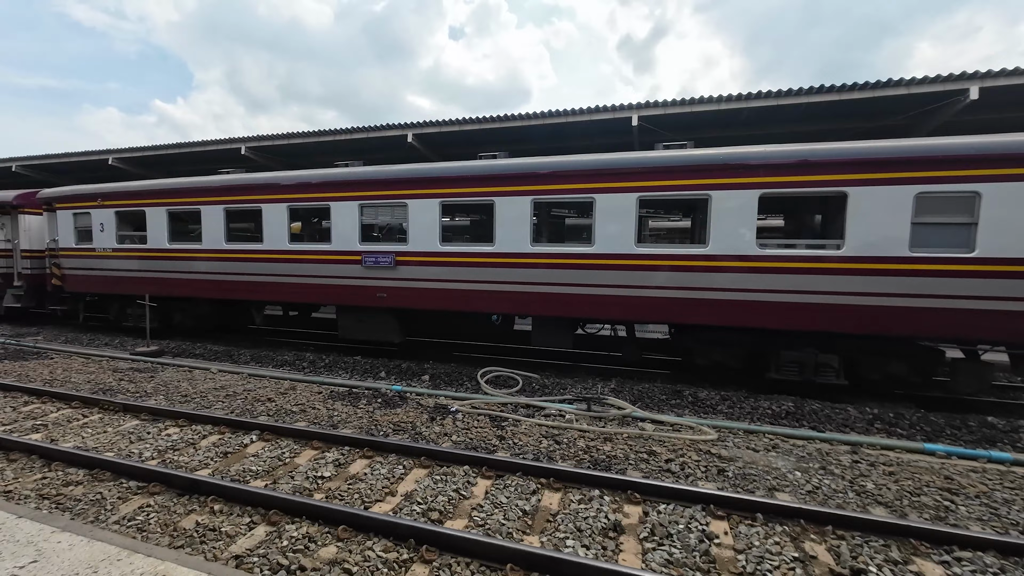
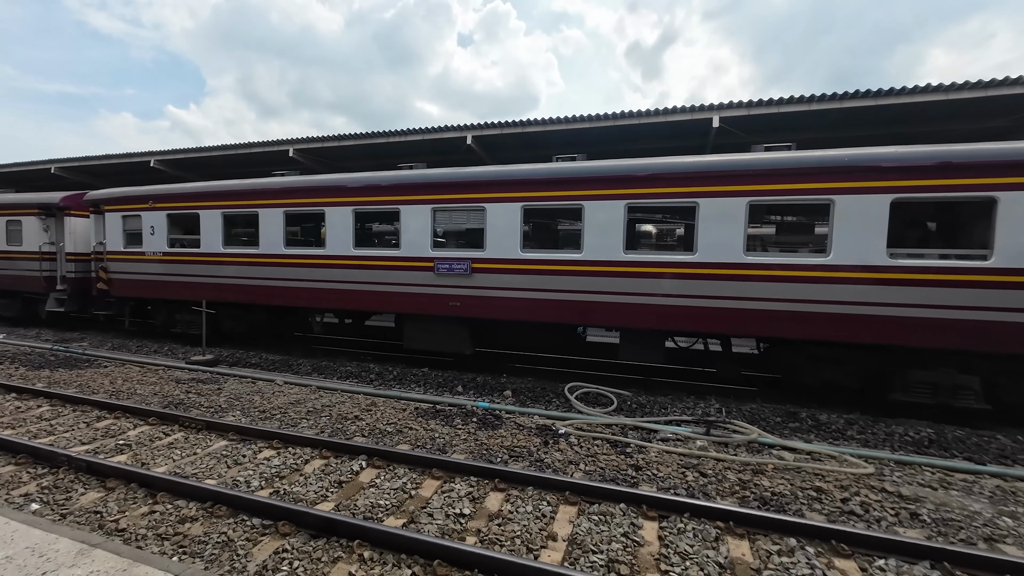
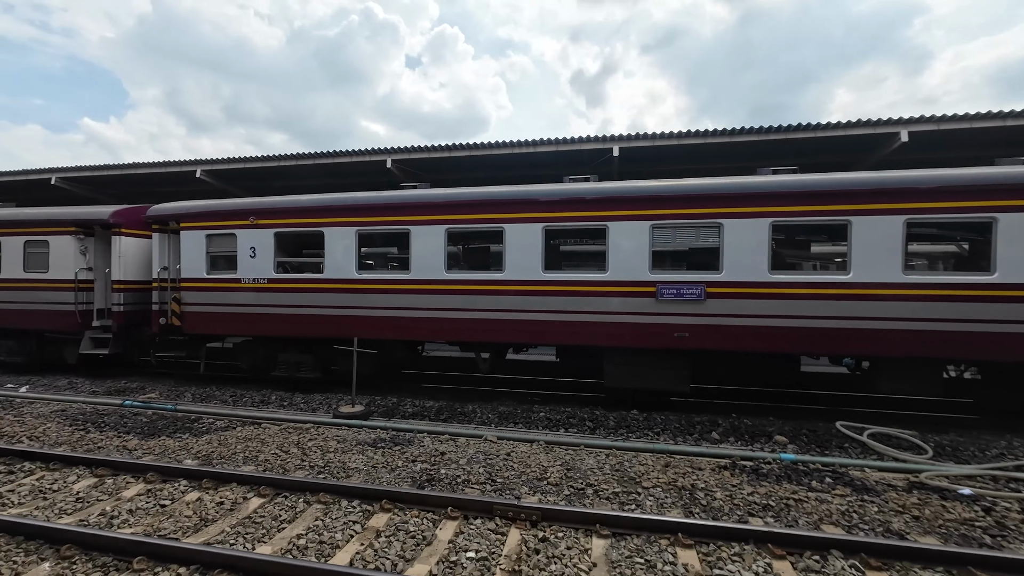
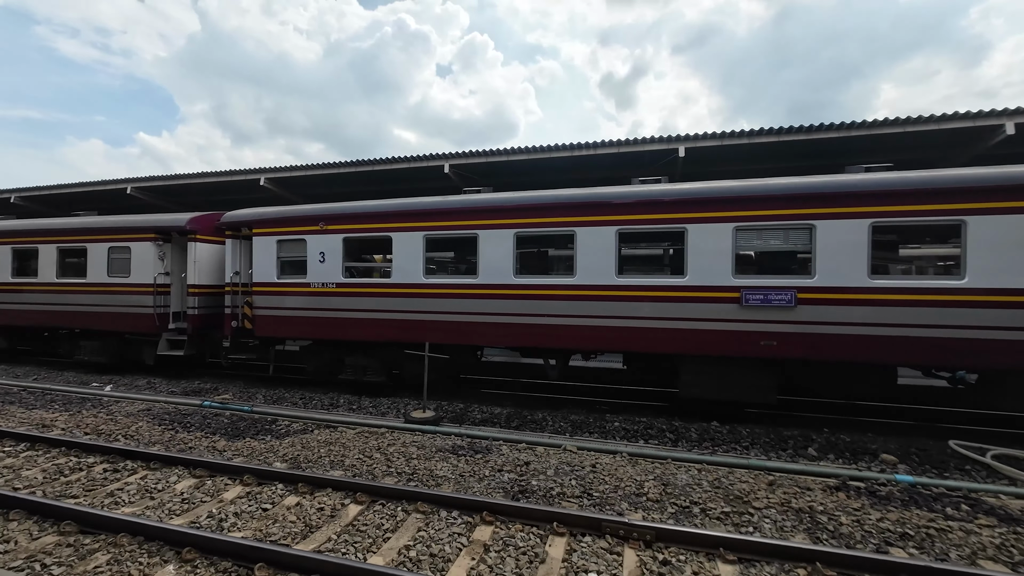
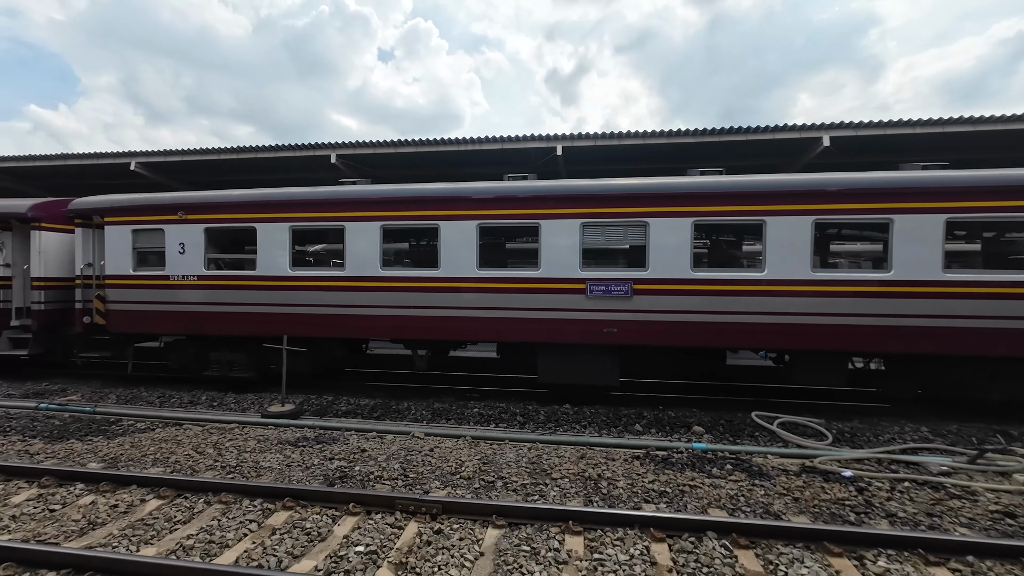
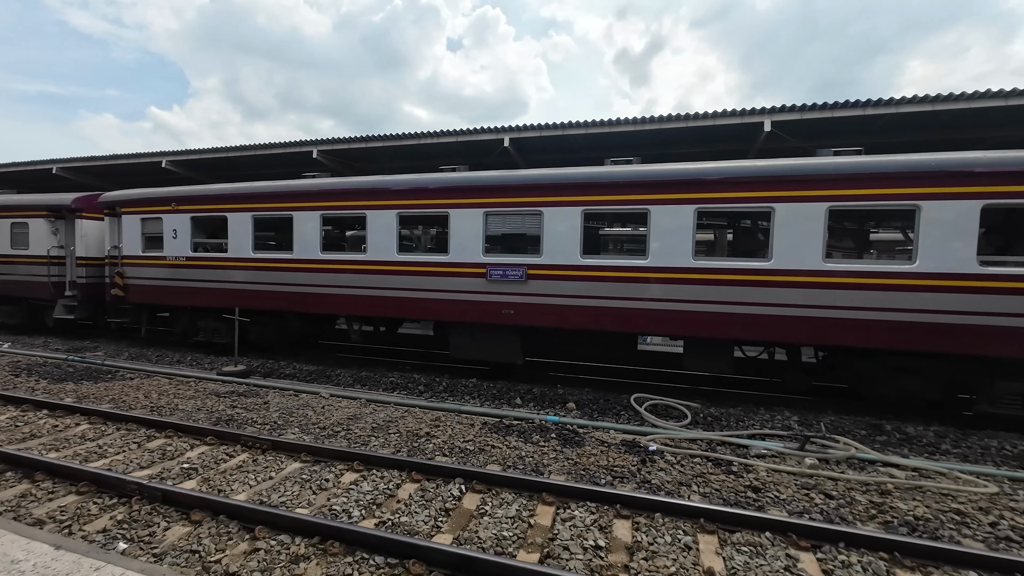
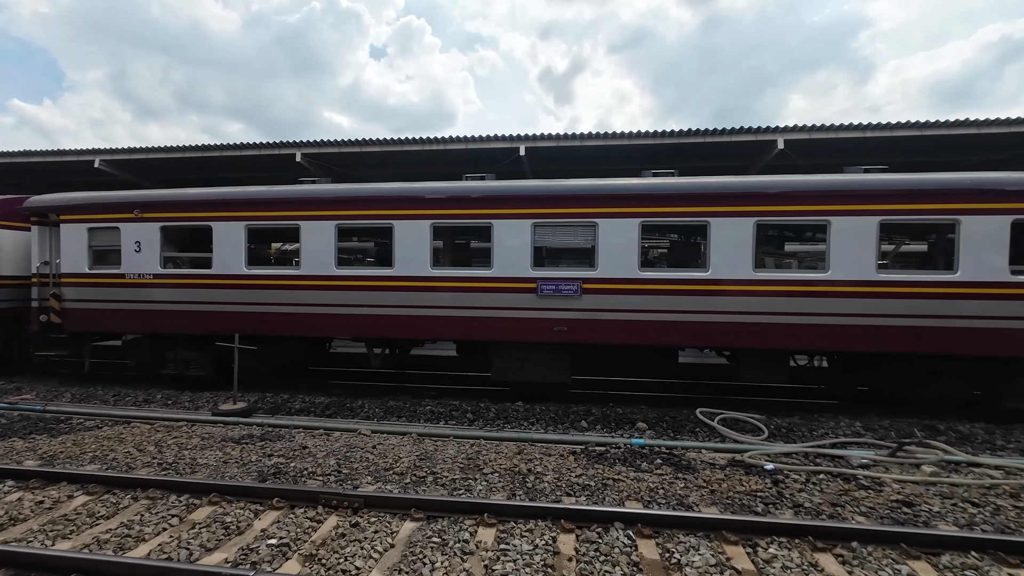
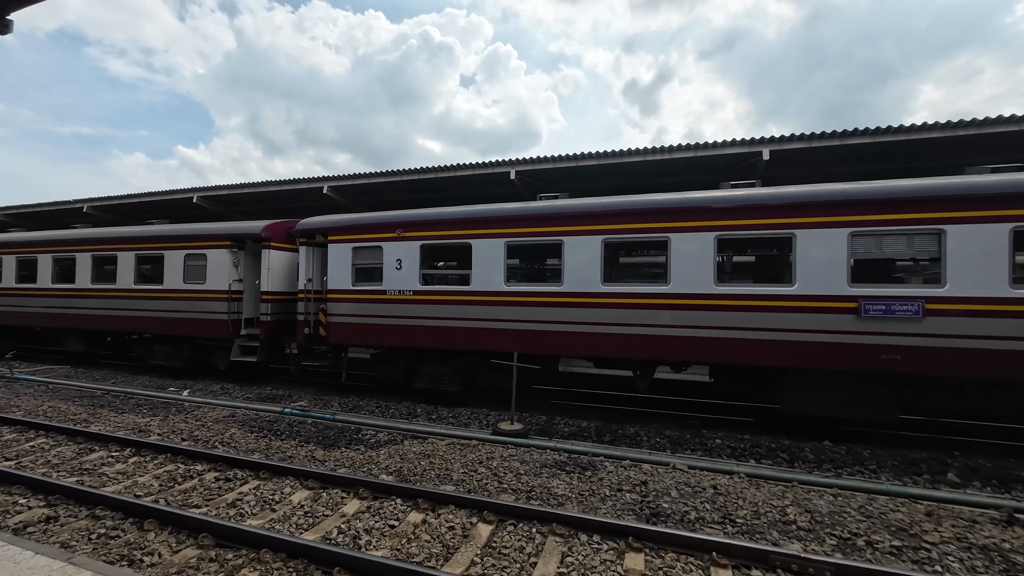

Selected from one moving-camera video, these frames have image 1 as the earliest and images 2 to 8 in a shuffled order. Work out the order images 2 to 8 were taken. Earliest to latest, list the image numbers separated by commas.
2, 6, 7, 5, 3, 4, 8
